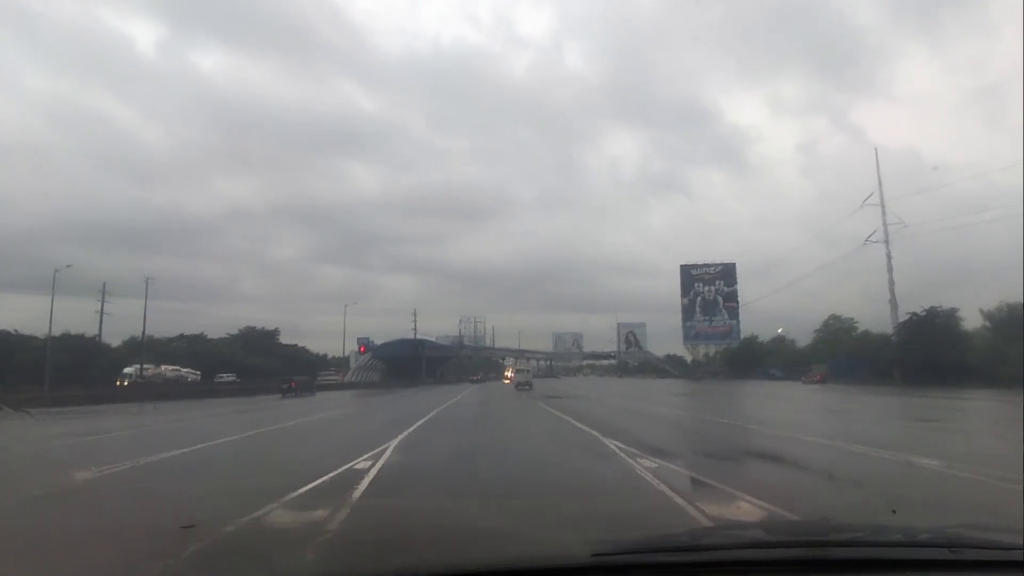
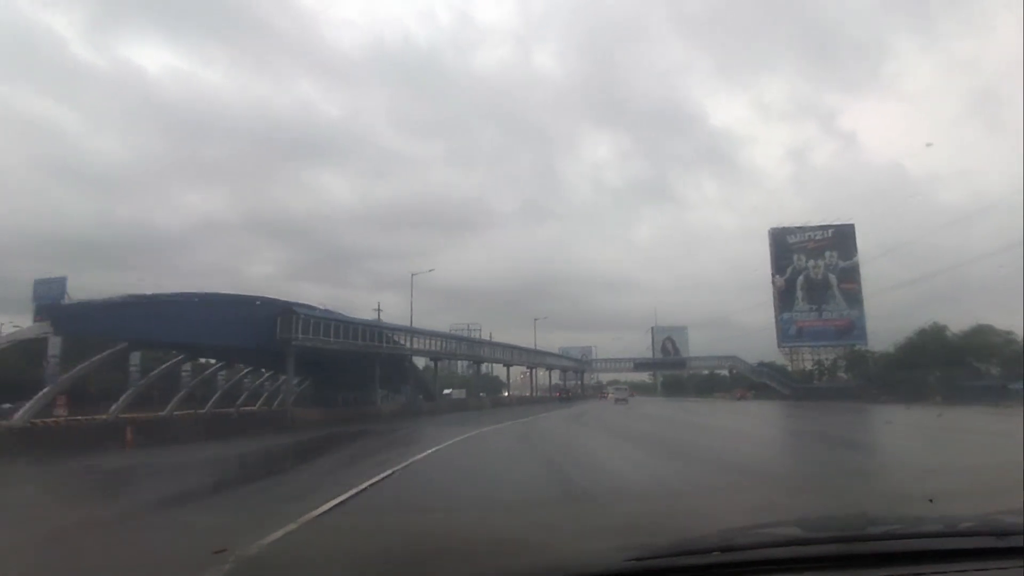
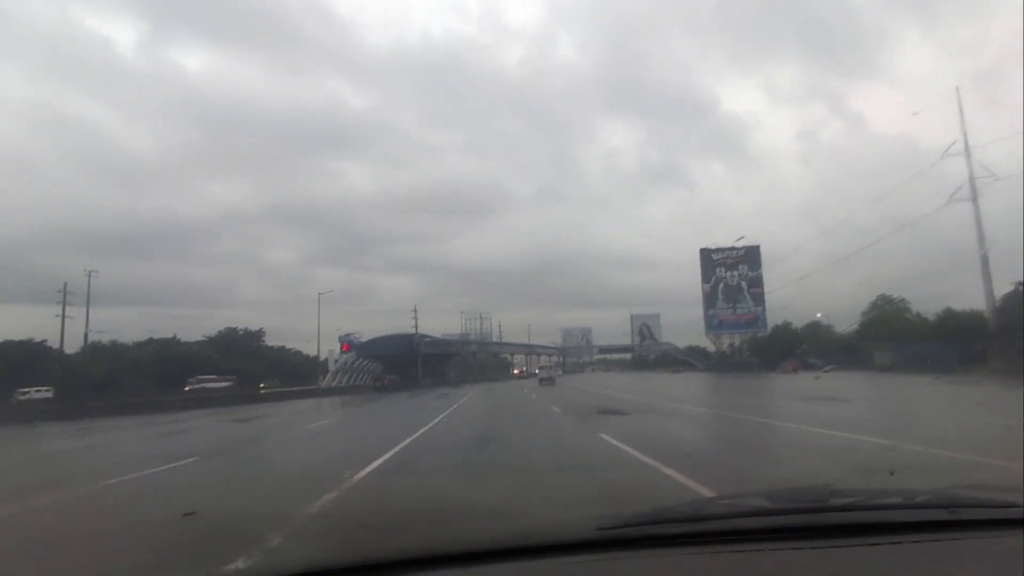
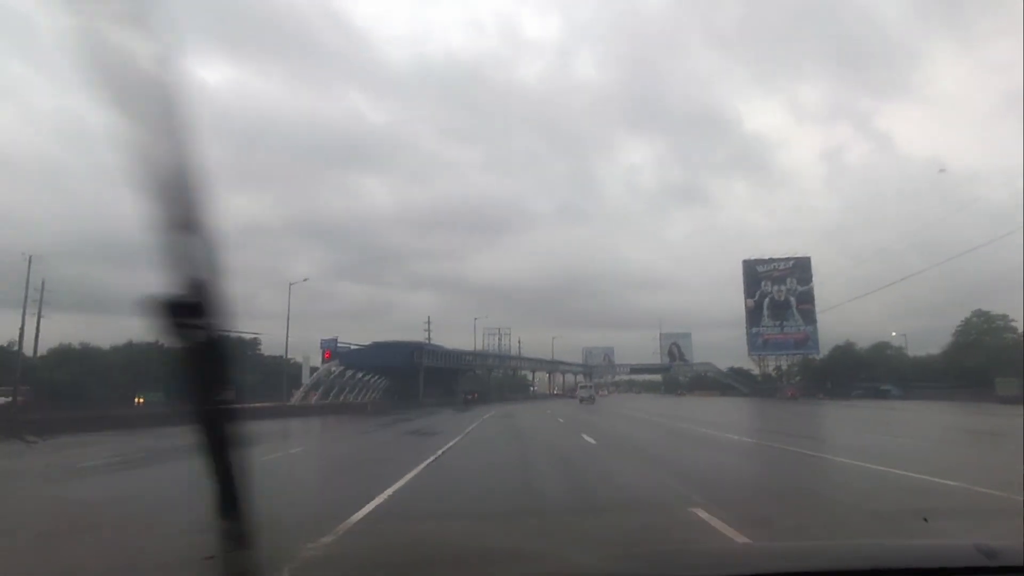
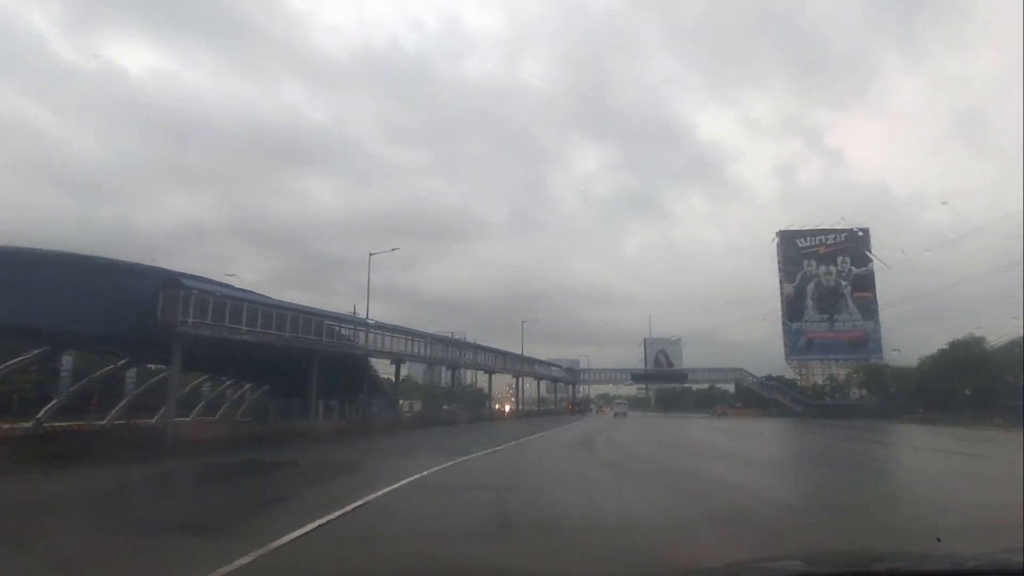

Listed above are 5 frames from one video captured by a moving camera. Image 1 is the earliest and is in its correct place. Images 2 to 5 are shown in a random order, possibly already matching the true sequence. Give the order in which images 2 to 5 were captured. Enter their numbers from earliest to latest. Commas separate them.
3, 4, 2, 5
